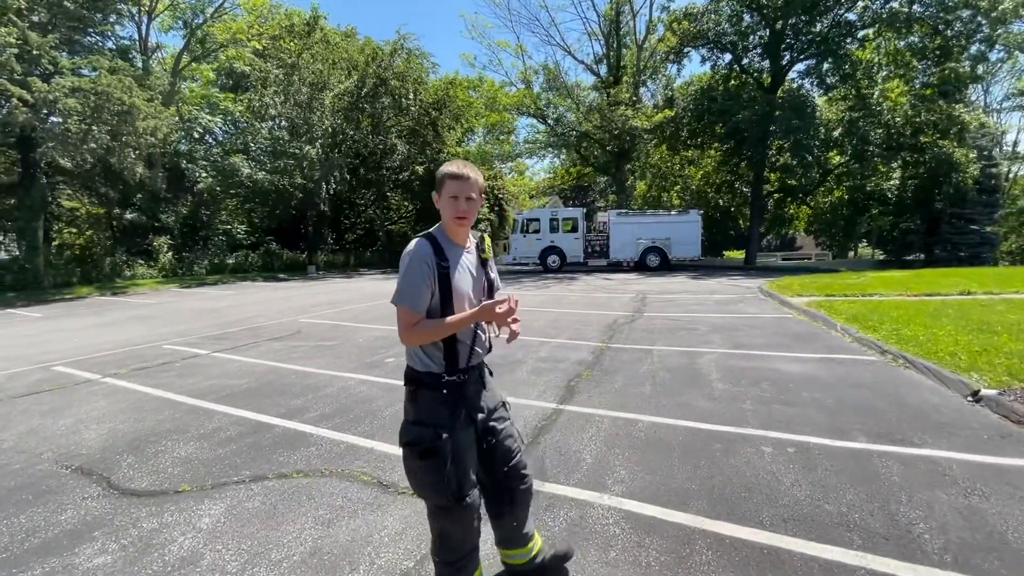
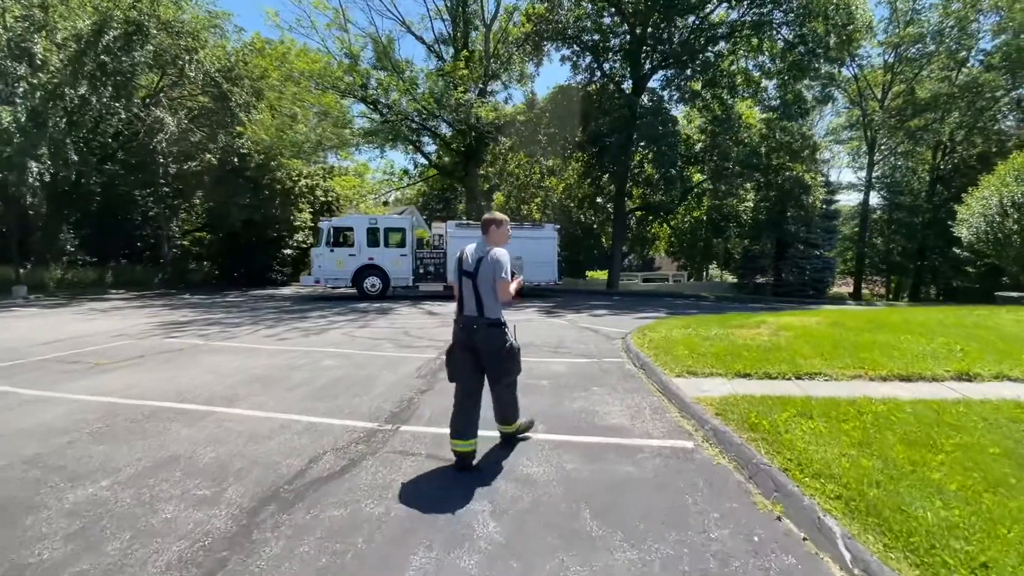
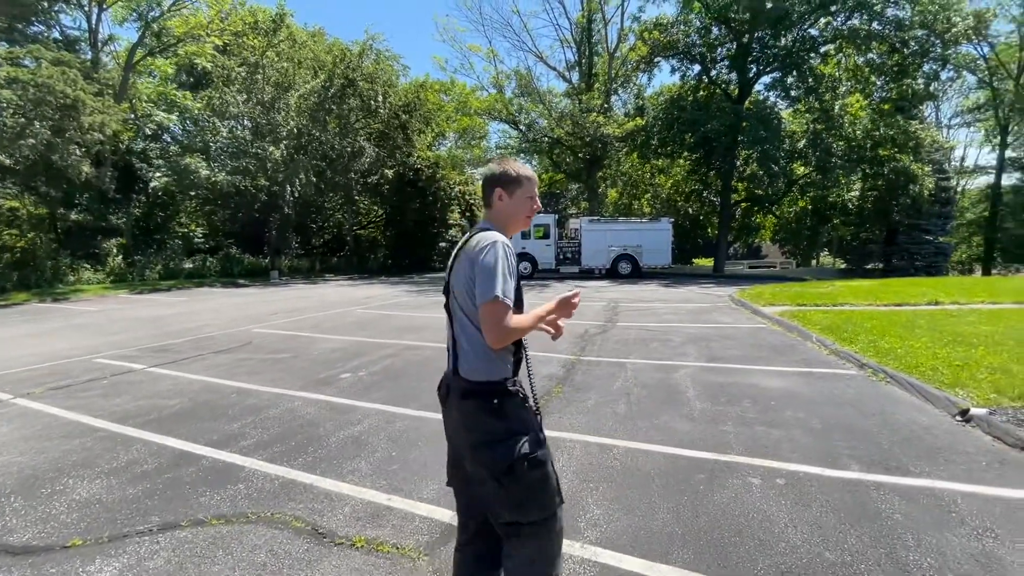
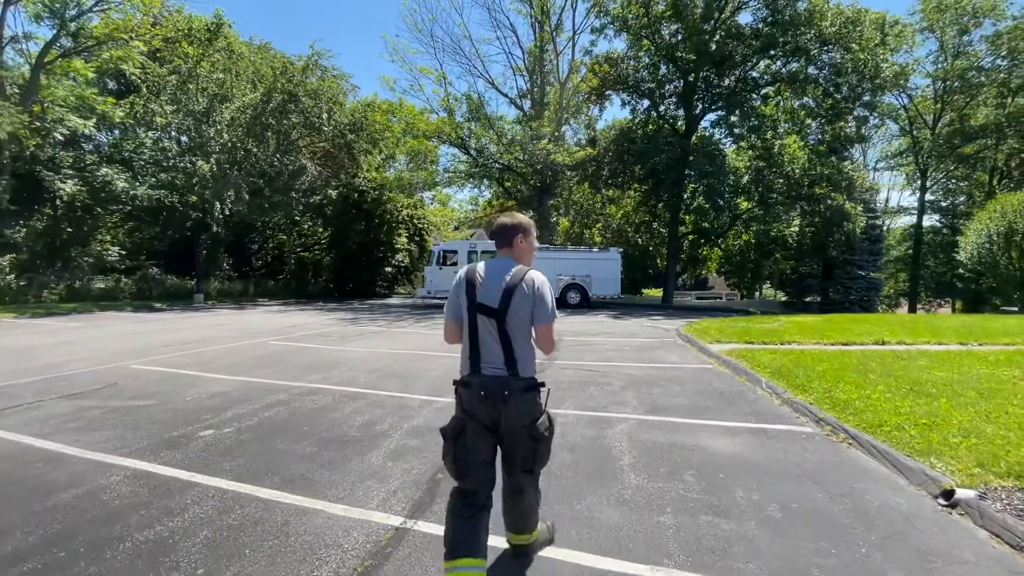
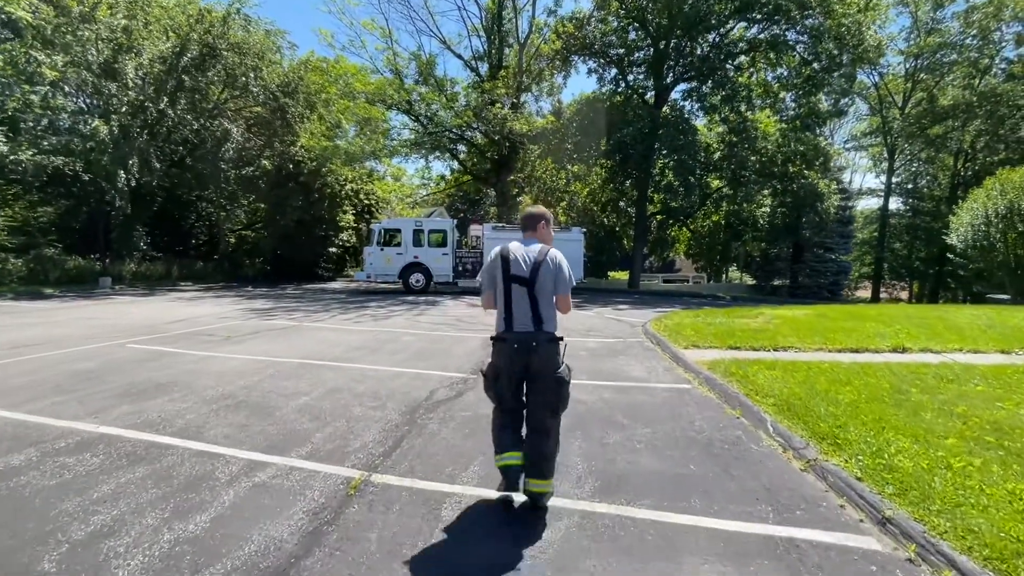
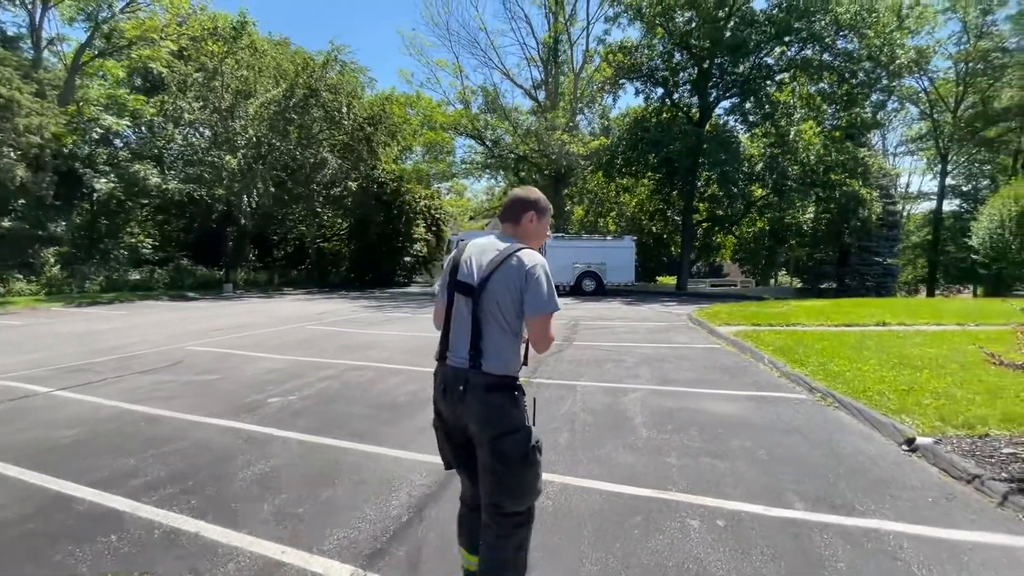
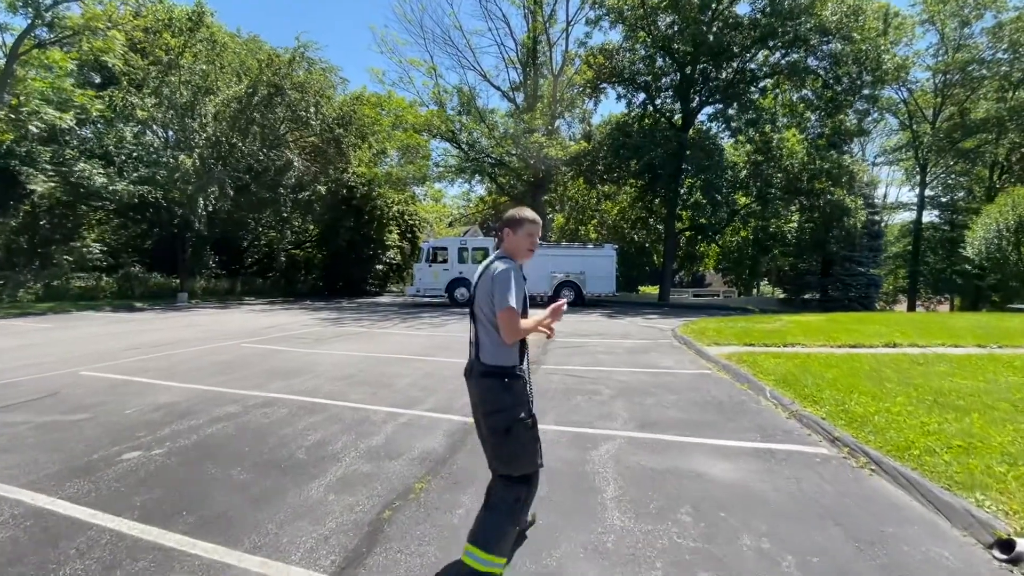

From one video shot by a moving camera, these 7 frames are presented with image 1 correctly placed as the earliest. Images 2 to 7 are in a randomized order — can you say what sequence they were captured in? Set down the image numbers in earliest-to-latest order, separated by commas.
3, 6, 4, 7, 5, 2
